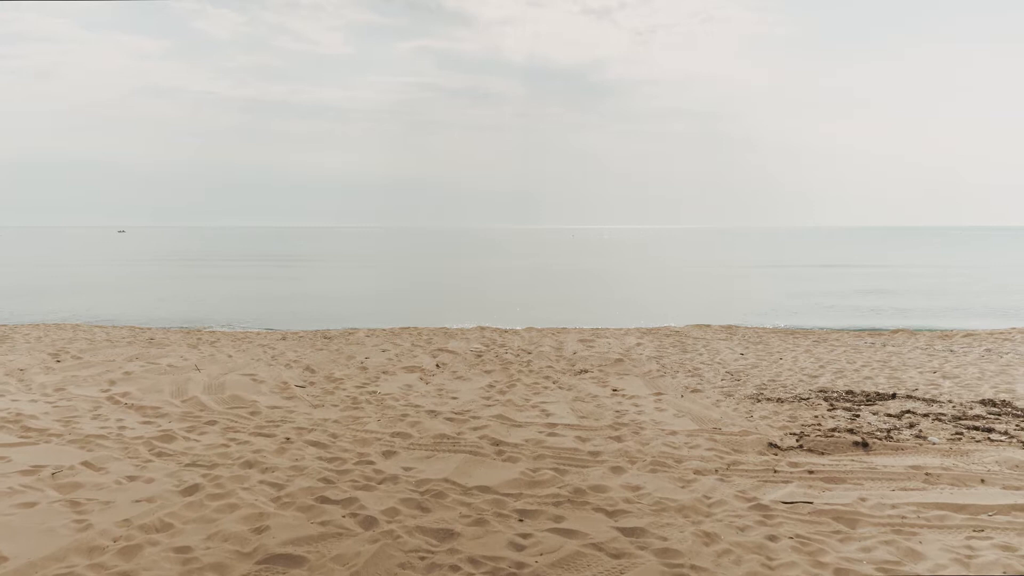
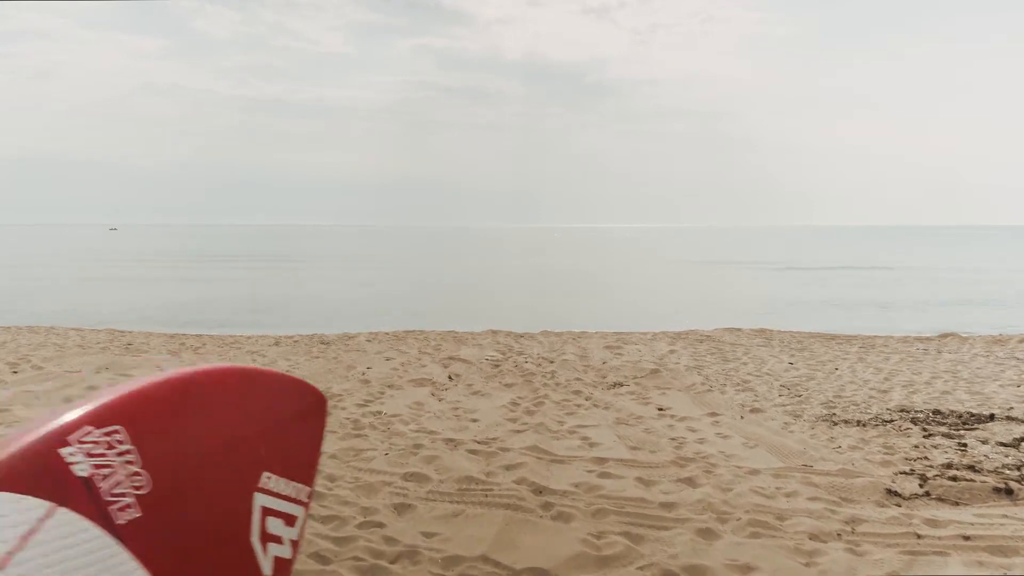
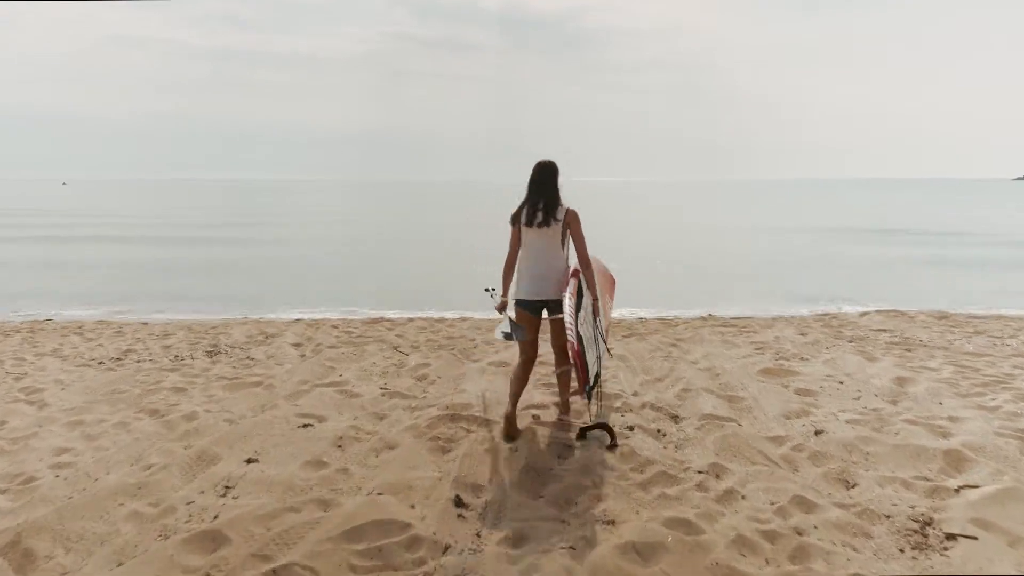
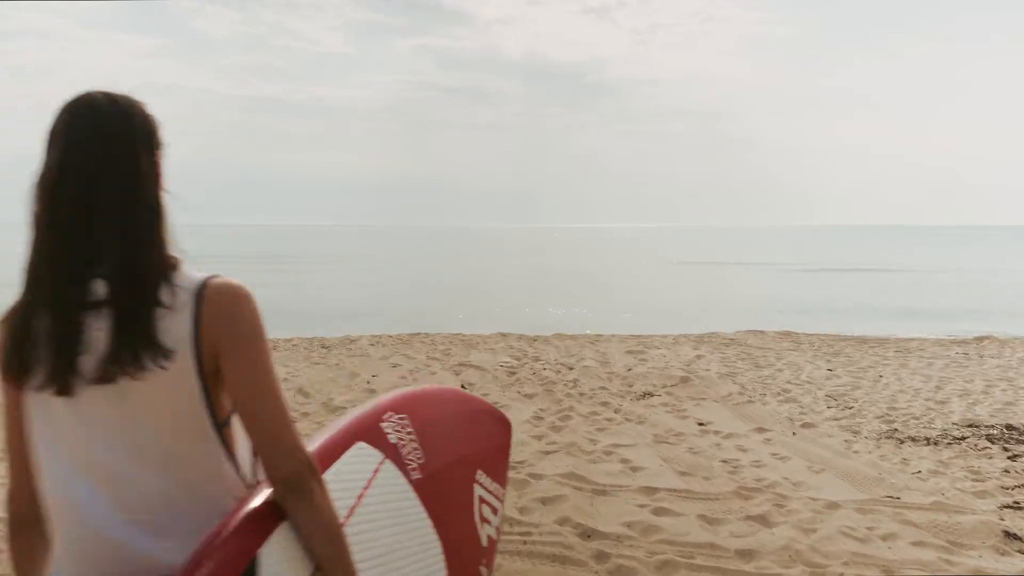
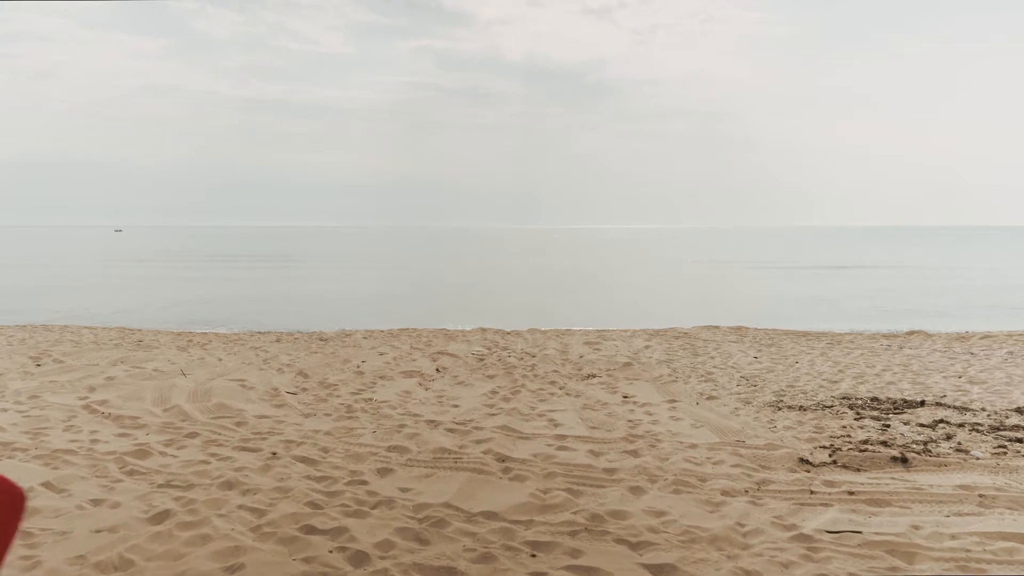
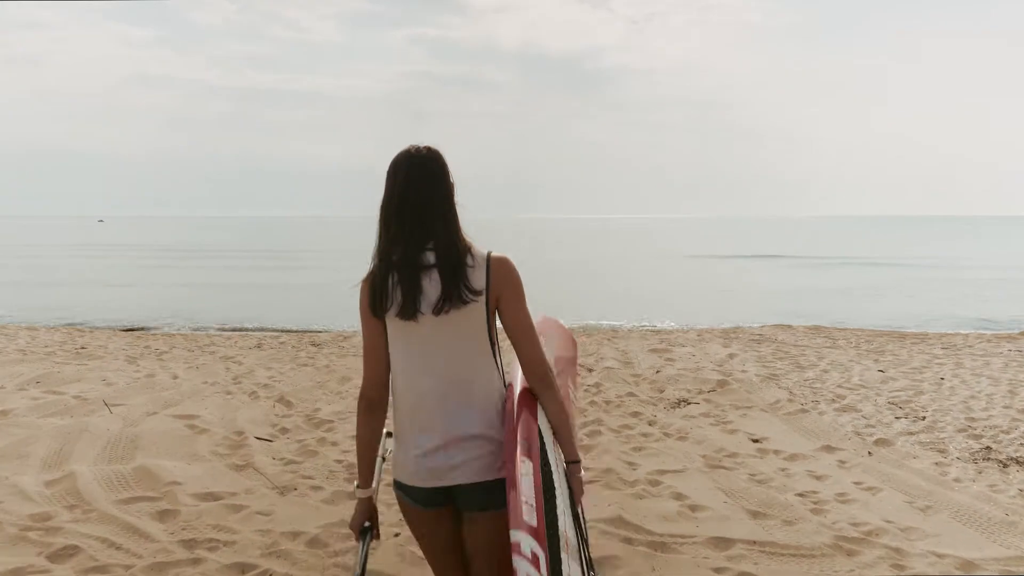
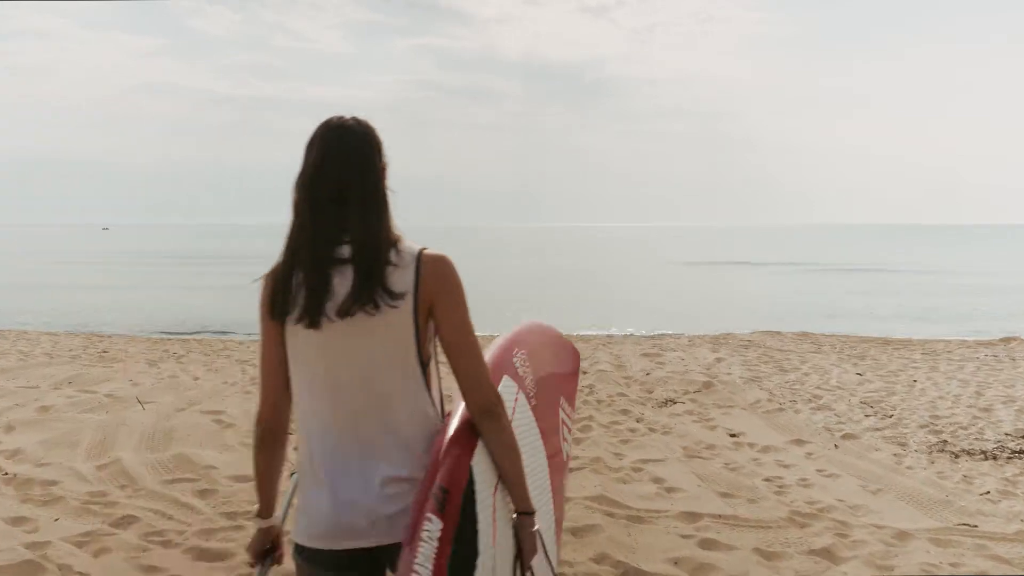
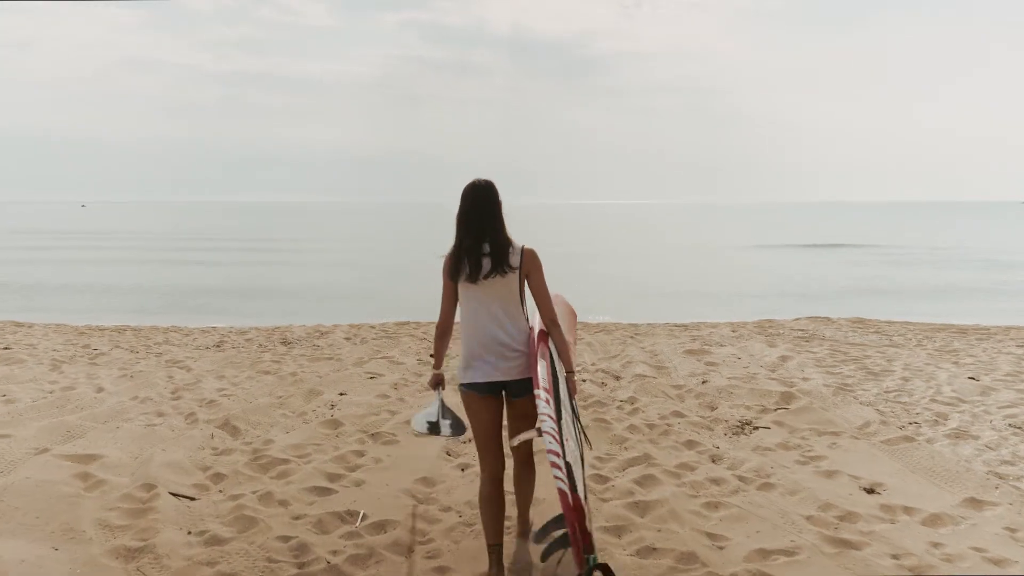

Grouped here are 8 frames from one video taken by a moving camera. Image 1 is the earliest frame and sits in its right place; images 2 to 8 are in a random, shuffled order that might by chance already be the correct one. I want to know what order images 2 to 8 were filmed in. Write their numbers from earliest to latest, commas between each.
5, 2, 4, 7, 6, 8, 3
